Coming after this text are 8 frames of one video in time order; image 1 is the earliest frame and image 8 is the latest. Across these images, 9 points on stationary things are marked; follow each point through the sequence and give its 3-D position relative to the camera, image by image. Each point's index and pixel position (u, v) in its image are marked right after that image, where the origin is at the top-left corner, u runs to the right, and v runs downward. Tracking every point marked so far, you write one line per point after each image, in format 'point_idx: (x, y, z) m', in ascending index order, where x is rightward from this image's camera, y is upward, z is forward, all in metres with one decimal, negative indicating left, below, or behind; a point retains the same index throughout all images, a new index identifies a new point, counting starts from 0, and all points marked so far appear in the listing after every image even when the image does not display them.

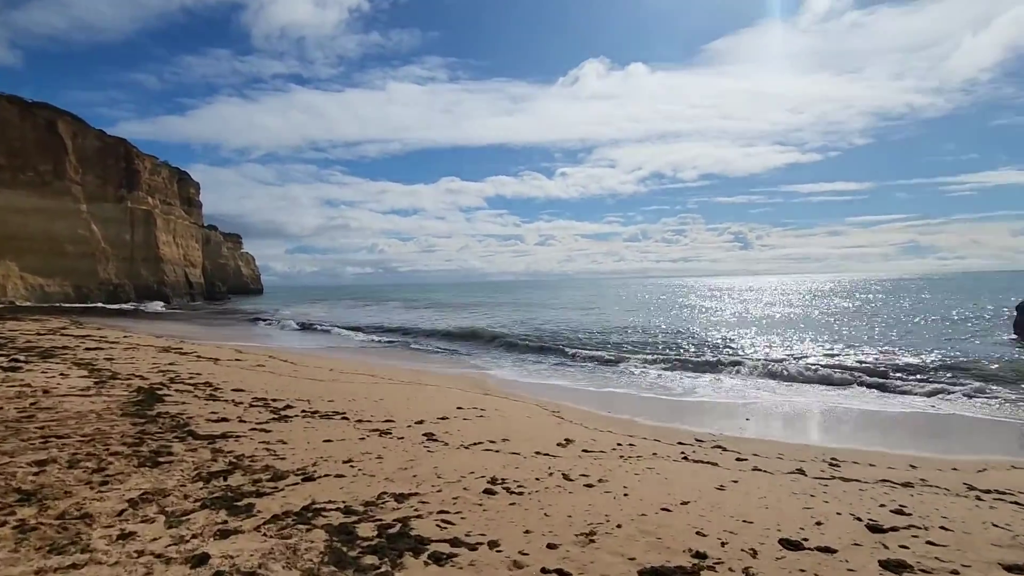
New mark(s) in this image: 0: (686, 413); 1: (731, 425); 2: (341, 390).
0: (+4.3, -3.0, +12.8) m
1: (+5.0, -3.1, +11.7) m
2: (-4.1, -2.5, +12.5) m
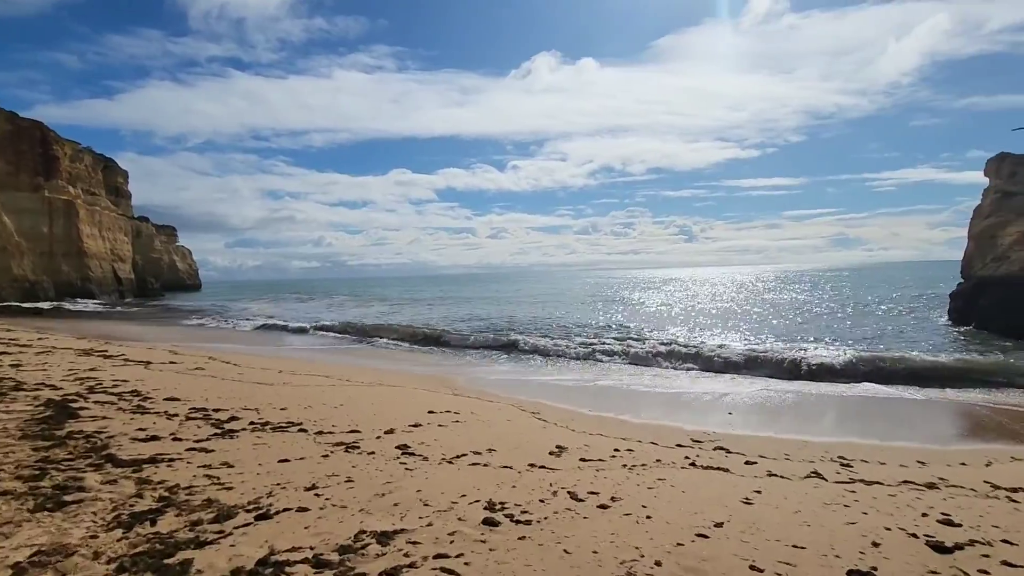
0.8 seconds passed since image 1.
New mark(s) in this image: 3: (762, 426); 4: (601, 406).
0: (+3.7, -2.8, +12.3) m
1: (+4.4, -2.8, +11.2) m
2: (-4.7, -2.3, +11.1) m
3: (+5.3, -2.9, +11.0) m
4: (+2.2, -2.8, +12.5) m
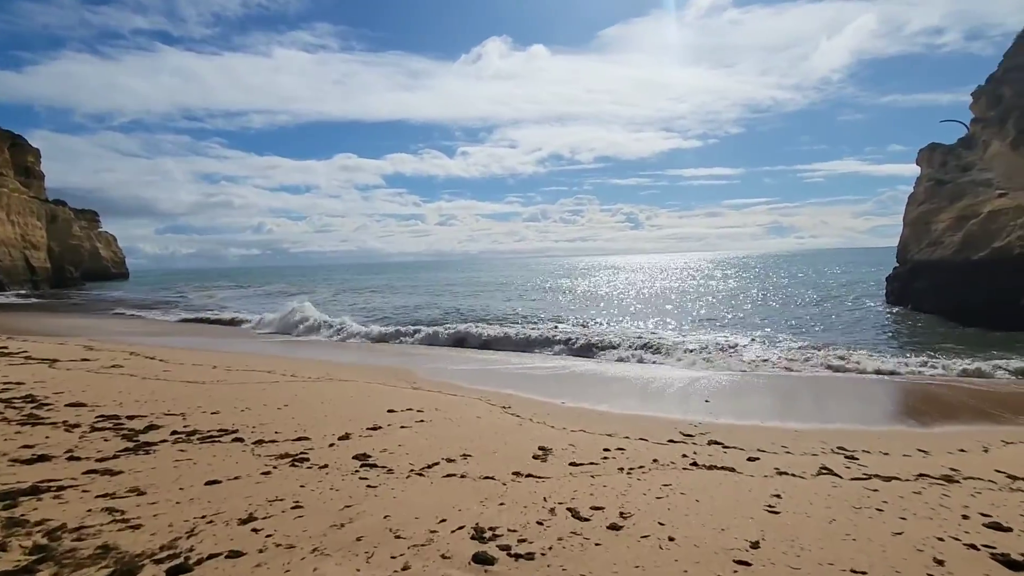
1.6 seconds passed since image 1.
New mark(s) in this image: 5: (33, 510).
0: (+2.9, -2.4, +11.7) m
1: (+3.8, -2.5, +10.7) m
2: (-5.3, -2.0, +9.7) m
3: (+4.7, -2.5, +10.6) m
4: (+1.4, -2.4, +11.7) m
5: (-4.0, -1.9, +4.4) m
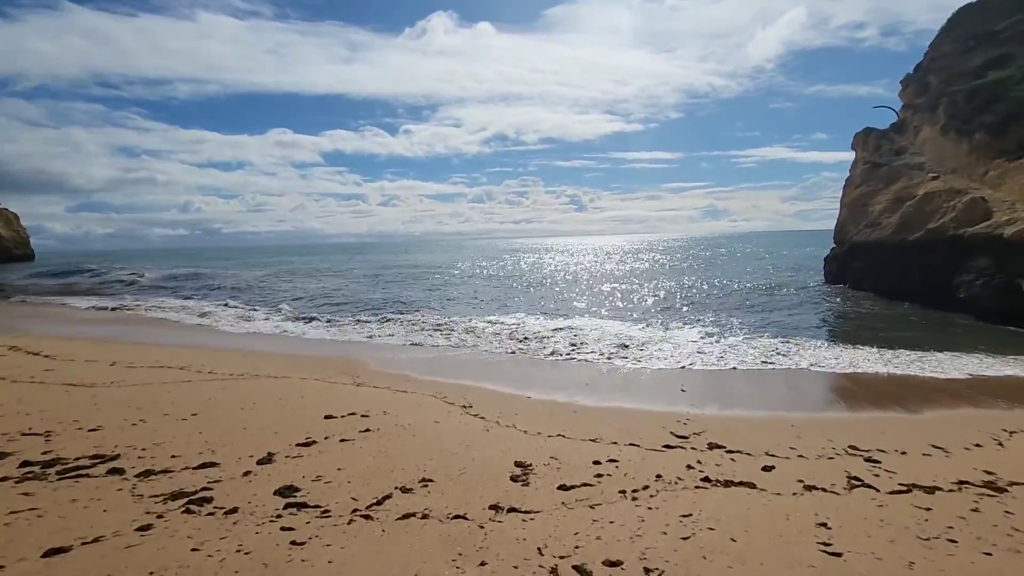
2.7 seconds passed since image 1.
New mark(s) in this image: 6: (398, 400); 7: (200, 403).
0: (+2.1, -2.0, +10.6) m
1: (+3.1, -2.1, +9.7) m
2: (-5.9, -1.7, +7.8) m
3: (+3.9, -2.1, +9.7) m
4: (+0.6, -2.0, +10.5) m
5: (-4.1, -1.8, +2.6) m
6: (-1.9, -1.8, +8.5) m
7: (-4.8, -1.7, +7.9) m
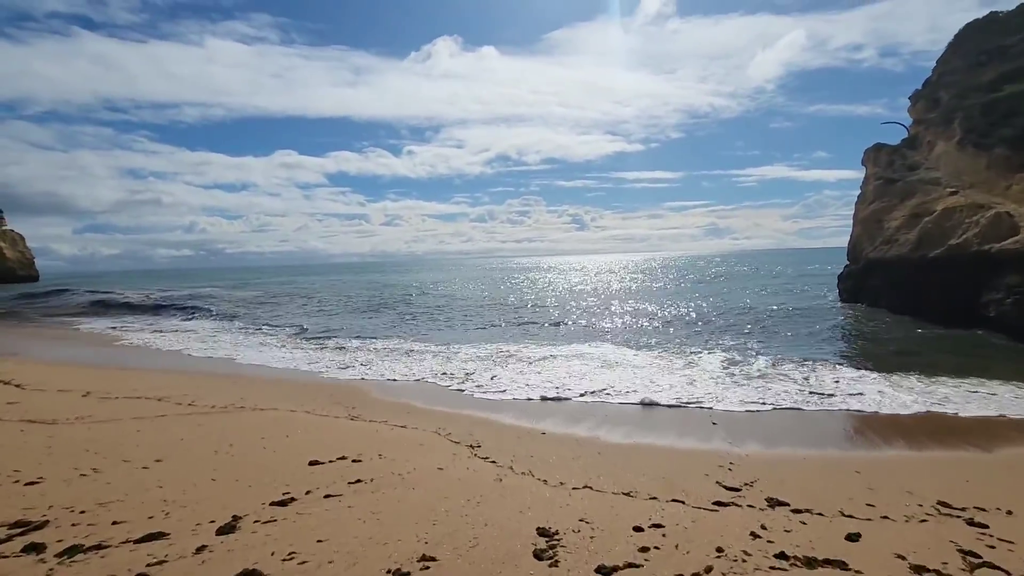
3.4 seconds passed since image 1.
0: (+2.3, -2.4, +9.5) m
1: (+3.3, -2.4, +8.6) m
2: (-5.7, -2.0, +6.8) m
3: (+4.2, -2.4, +8.7) m
4: (+0.8, -2.4, +9.5) m
5: (-3.9, -1.9, +1.6) m
6: (-1.7, -2.2, +7.4) m
7: (-4.6, -2.1, +6.9) m
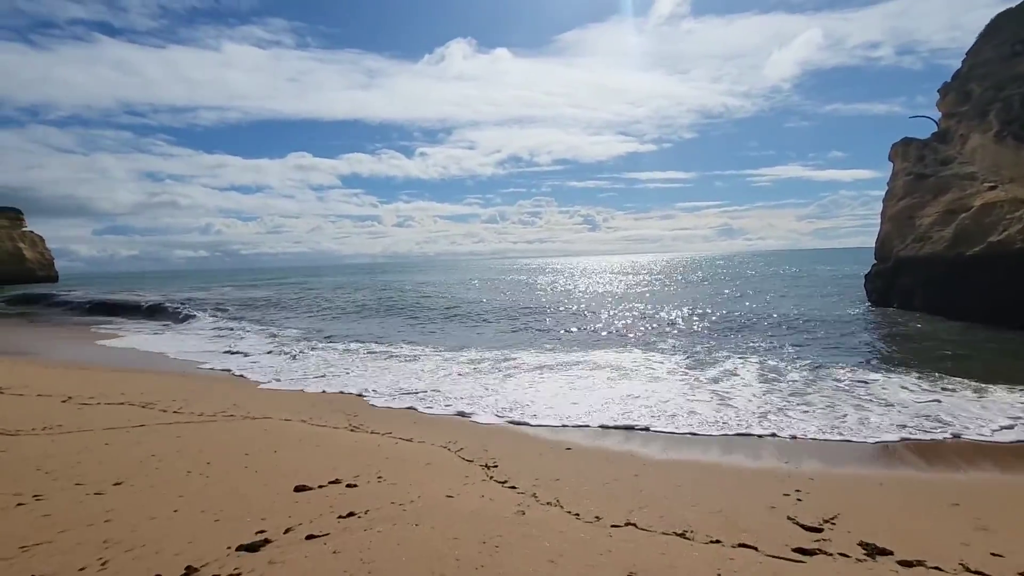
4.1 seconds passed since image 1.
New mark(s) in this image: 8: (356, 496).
0: (+2.6, -2.3, +8.4) m
1: (+3.6, -2.4, +7.5) m
2: (-5.4, -2.0, +5.9) m
3: (+4.5, -2.4, +7.5) m
4: (+1.1, -2.3, +8.4) m
5: (-3.8, -1.8, +0.6) m
6: (-1.4, -2.1, +6.4) m
7: (-4.3, -2.0, +6.0) m
8: (-1.5, -2.0, +5.1) m
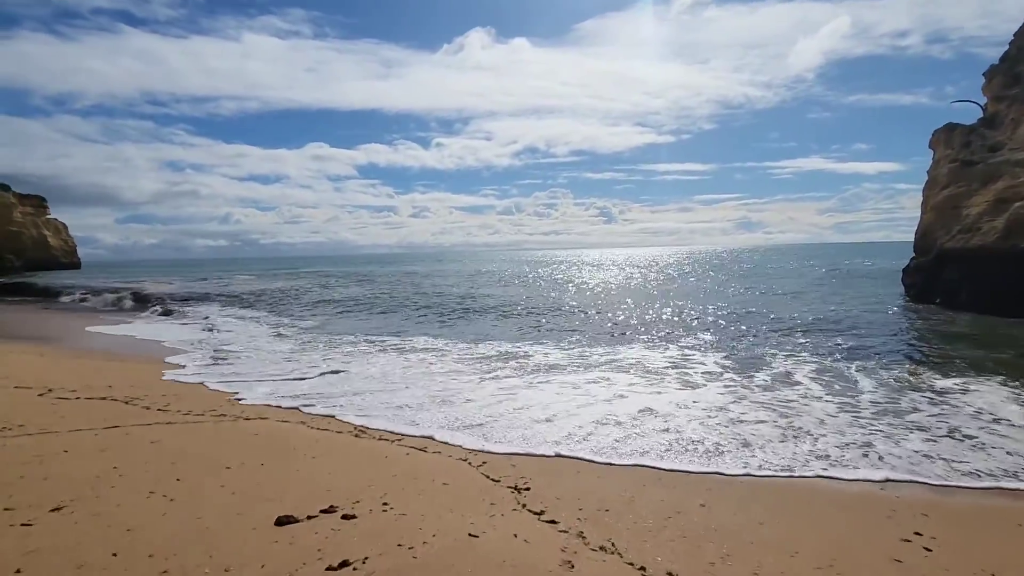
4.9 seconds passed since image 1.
0: (+3.0, -2.1, +7.2) m
1: (+3.9, -2.2, +6.3) m
2: (-5.1, -1.7, +4.9) m
3: (+4.8, -2.2, +6.2) m
4: (+1.5, -2.1, +7.2) m
5: (-3.6, -1.7, -0.4) m
6: (-1.0, -1.9, +5.3) m
7: (-4.0, -1.8, +4.9) m
8: (-1.2, -1.8, +3.9) m
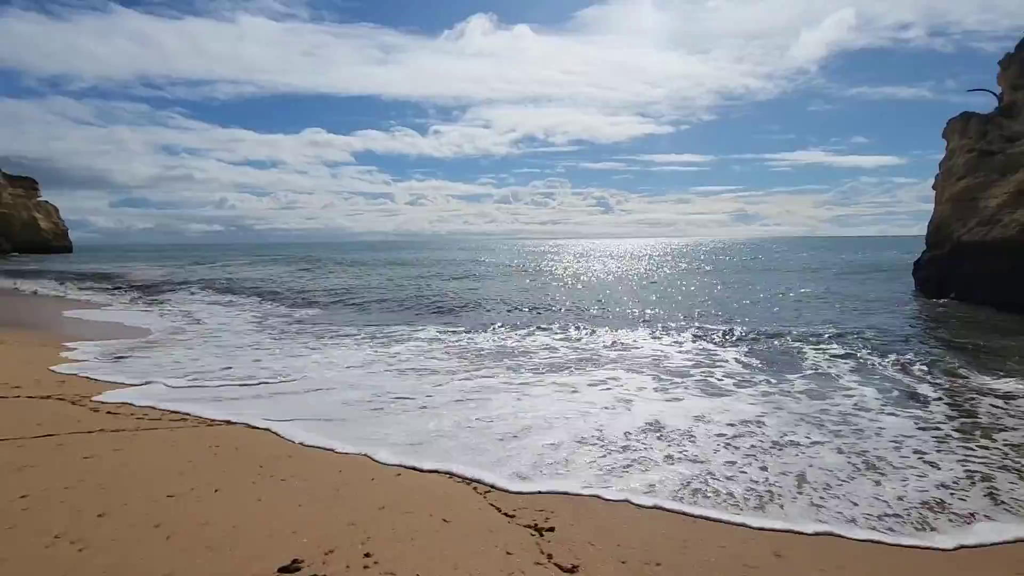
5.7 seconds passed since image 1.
0: (+3.2, -2.0, +6.1) m
1: (+4.1, -2.1, +5.2) m
2: (-4.9, -1.6, +3.7) m
3: (+5.0, -2.2, +5.2) m
4: (+1.7, -2.0, +6.1) m
5: (-3.4, -1.6, -1.6) m
6: (-0.9, -1.8, +4.2) m
7: (-3.8, -1.6, +3.8) m
8: (-1.0, -1.7, +2.8) m
